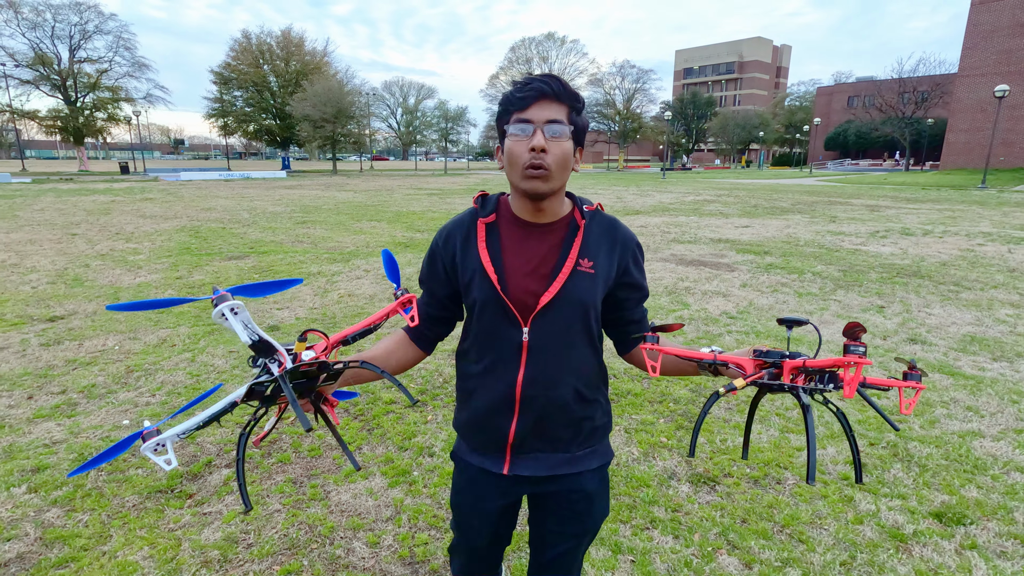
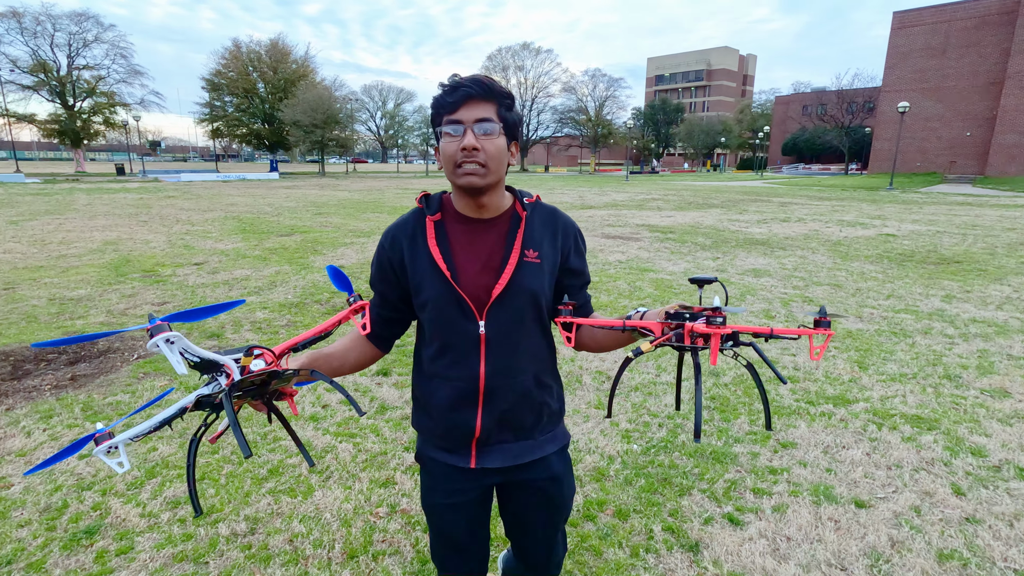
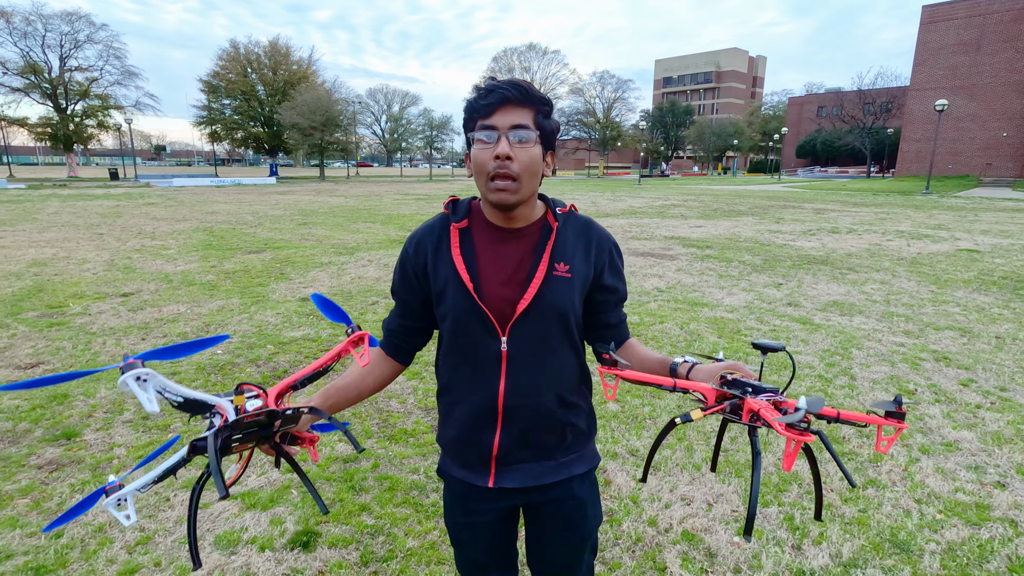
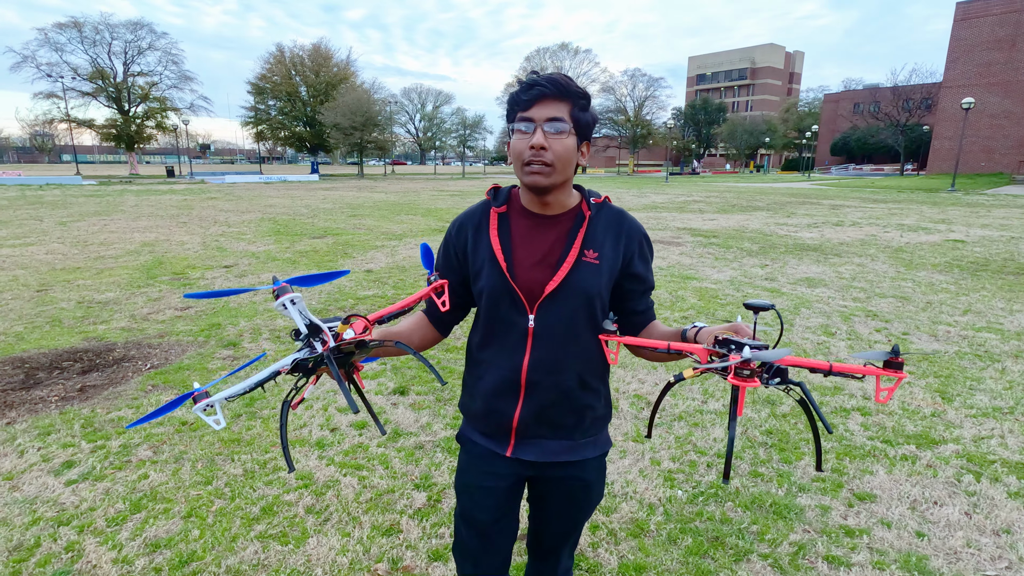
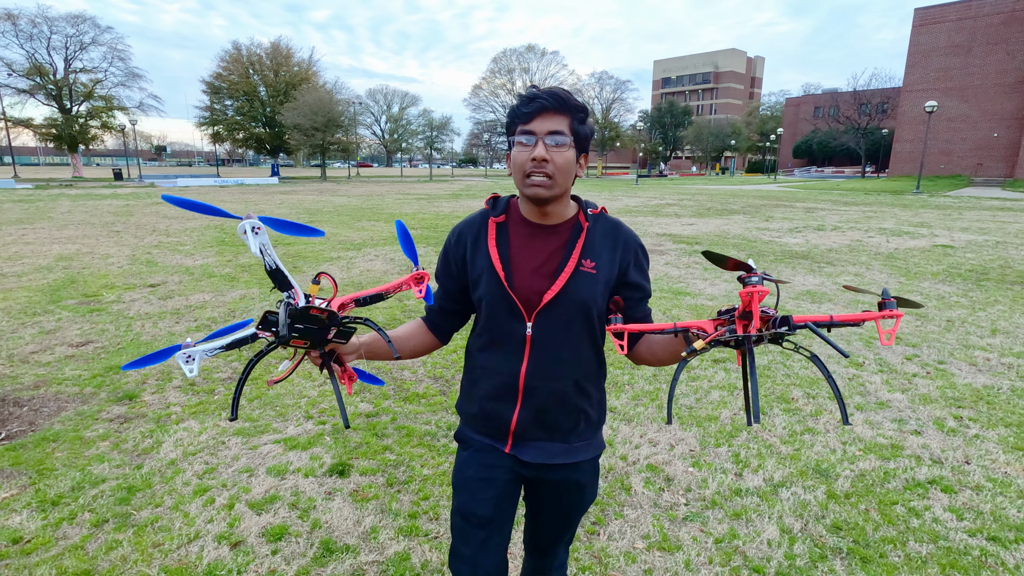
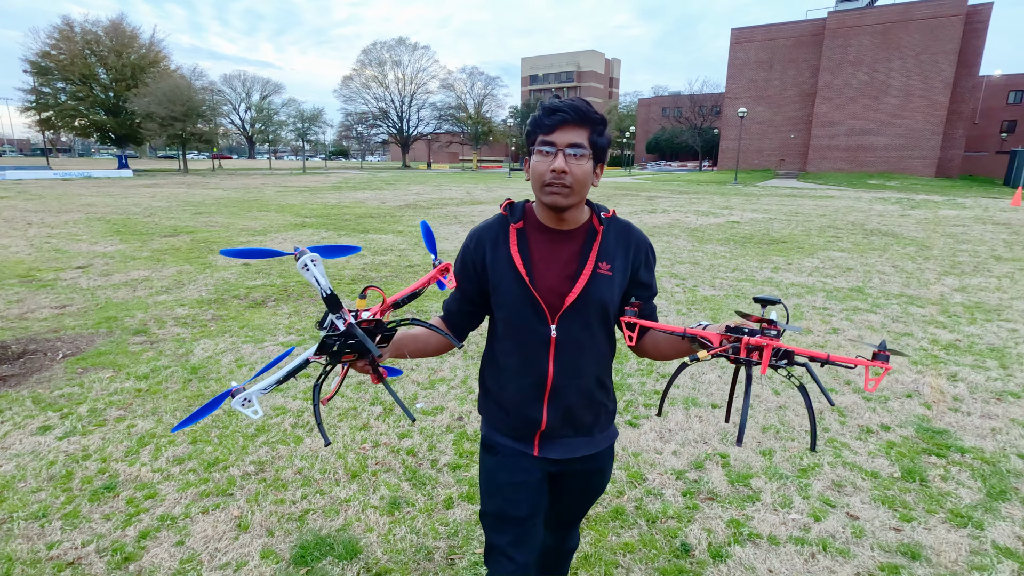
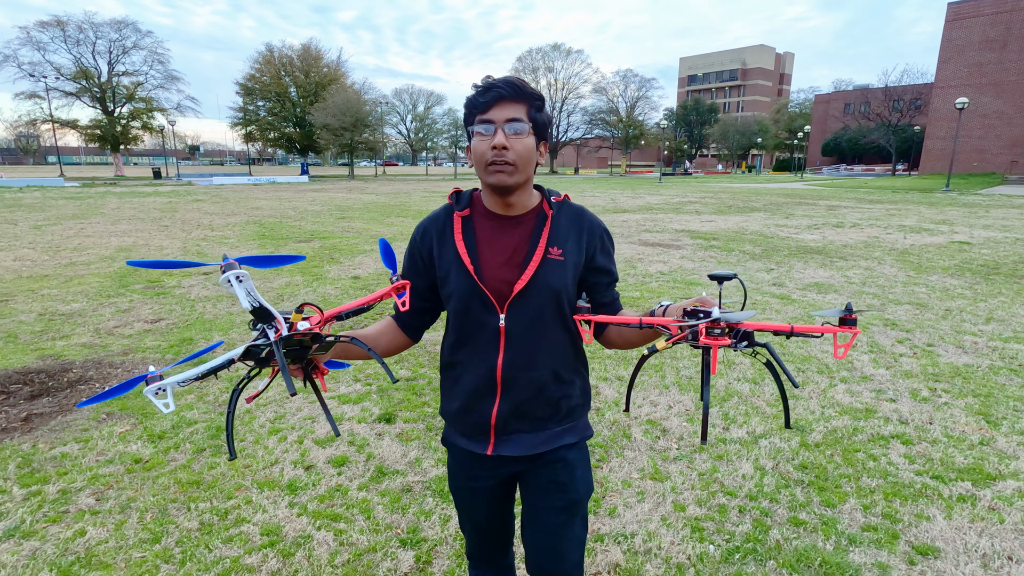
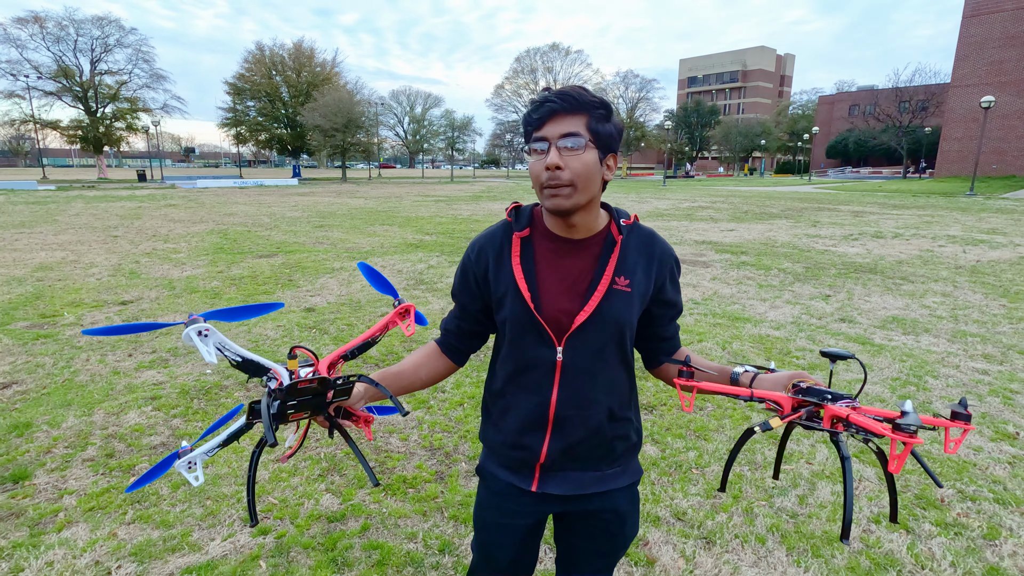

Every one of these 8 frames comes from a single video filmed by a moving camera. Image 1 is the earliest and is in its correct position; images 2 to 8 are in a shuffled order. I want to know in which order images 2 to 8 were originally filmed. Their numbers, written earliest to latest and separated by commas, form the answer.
8, 3, 5, 7, 4, 2, 6
